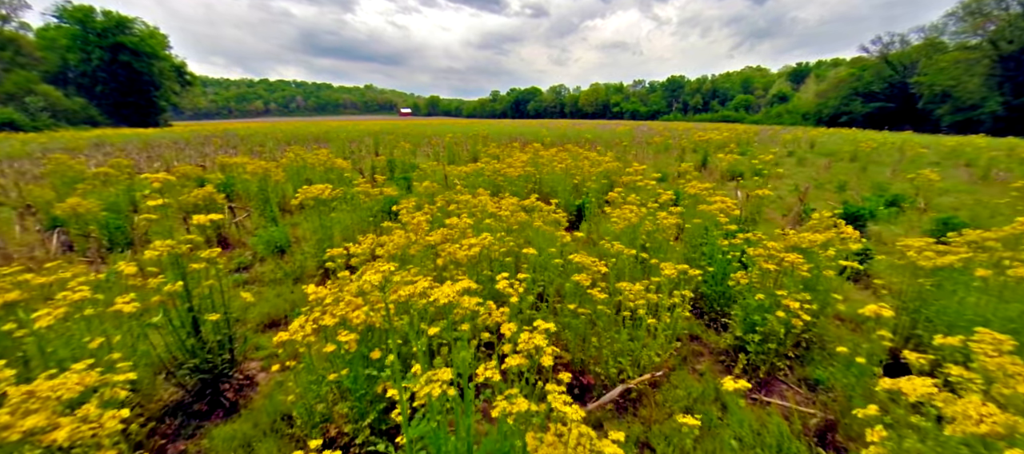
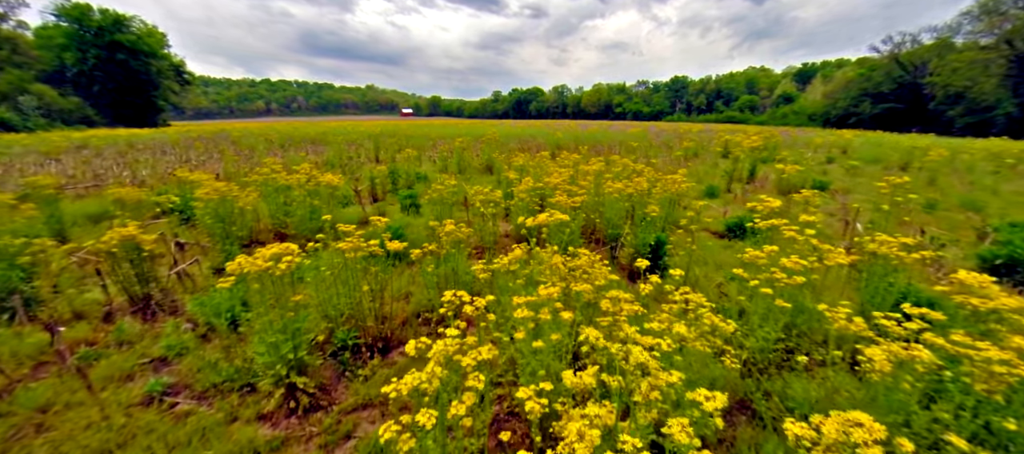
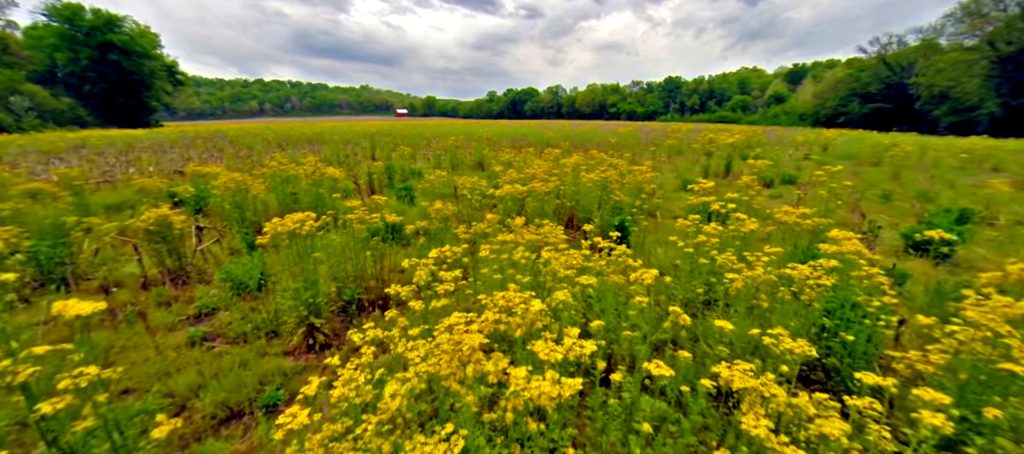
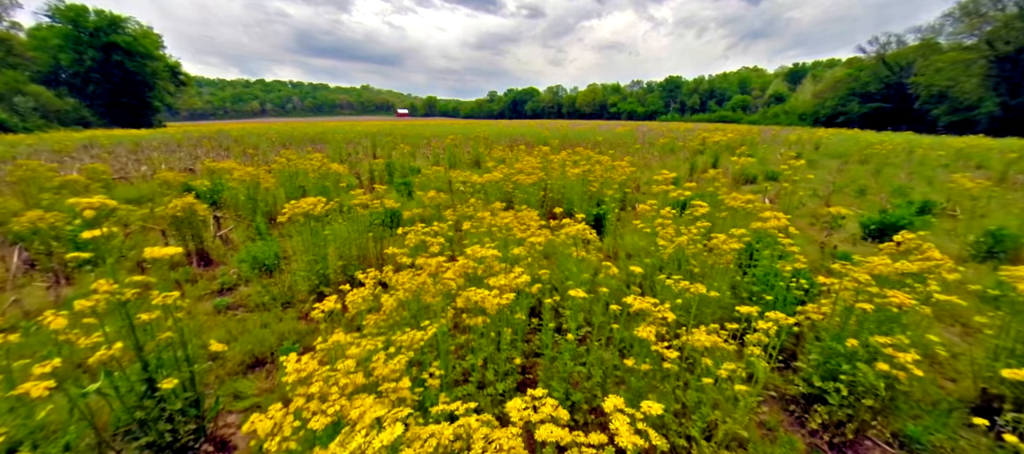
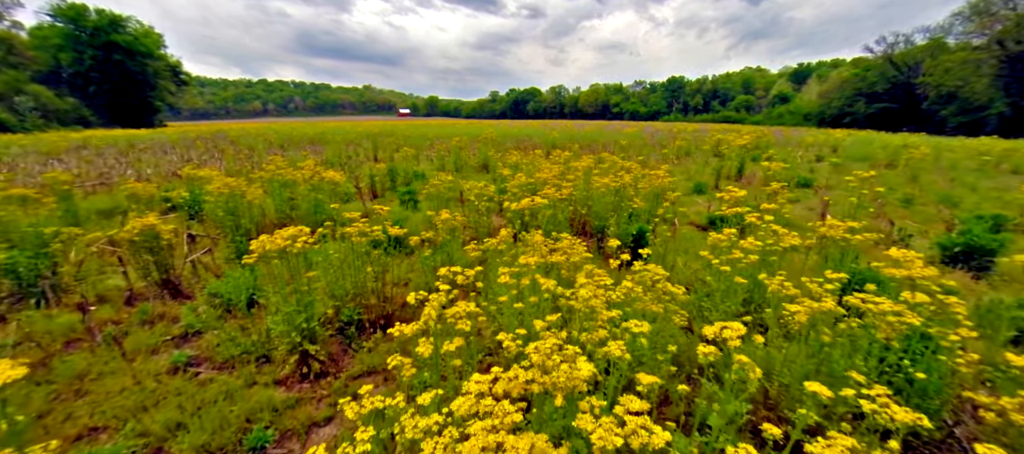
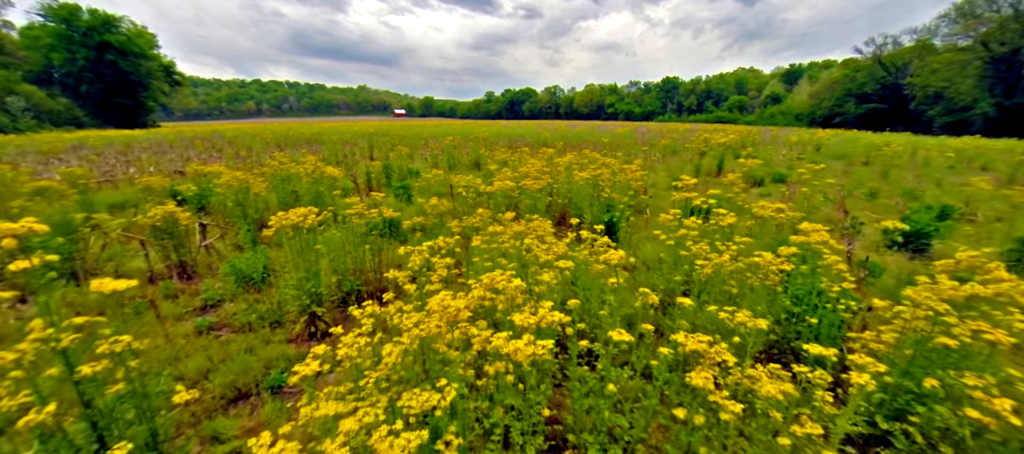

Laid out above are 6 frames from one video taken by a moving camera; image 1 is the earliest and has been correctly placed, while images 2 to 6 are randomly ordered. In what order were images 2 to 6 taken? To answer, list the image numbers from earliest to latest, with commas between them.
4, 6, 3, 5, 2
